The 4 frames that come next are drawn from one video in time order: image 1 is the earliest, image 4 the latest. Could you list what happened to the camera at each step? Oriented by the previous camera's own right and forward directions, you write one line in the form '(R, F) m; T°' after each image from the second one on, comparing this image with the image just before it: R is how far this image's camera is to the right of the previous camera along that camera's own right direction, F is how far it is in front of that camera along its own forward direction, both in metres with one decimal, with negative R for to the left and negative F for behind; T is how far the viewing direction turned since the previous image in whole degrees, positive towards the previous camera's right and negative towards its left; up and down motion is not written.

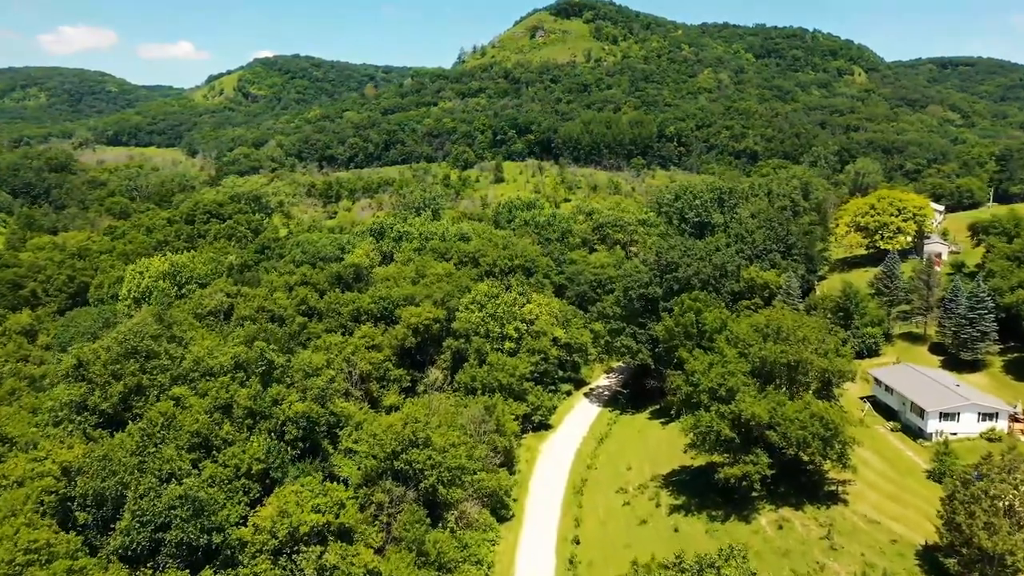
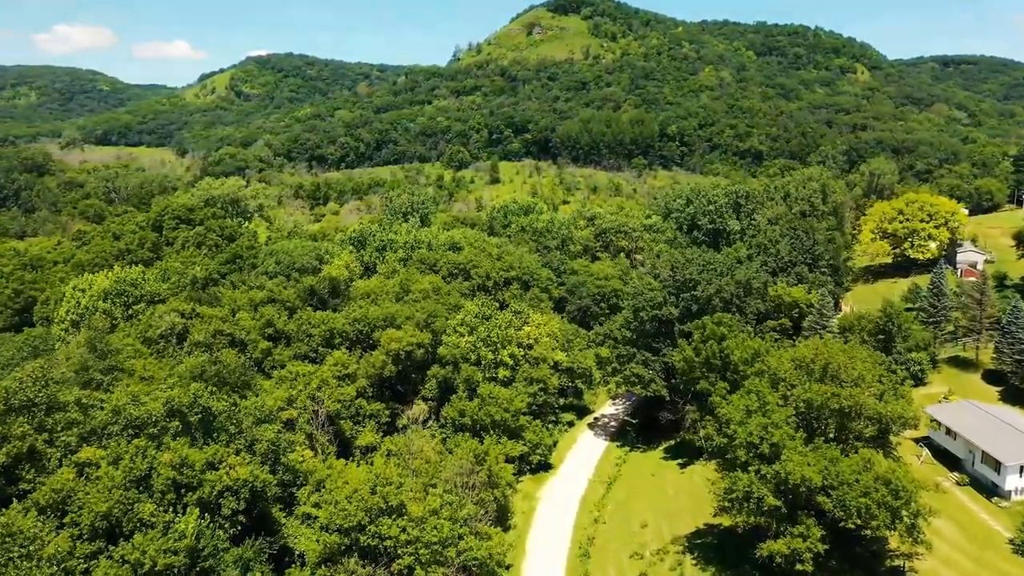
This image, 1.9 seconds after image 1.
(+0.2, +8.1) m; 0°
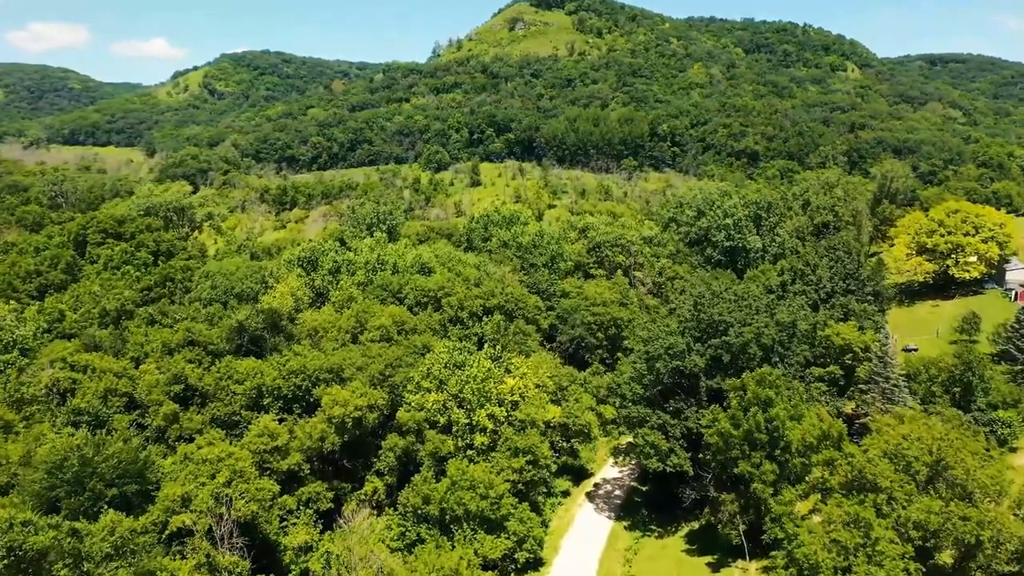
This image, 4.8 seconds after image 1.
(+0.3, +12.5) m; +1°
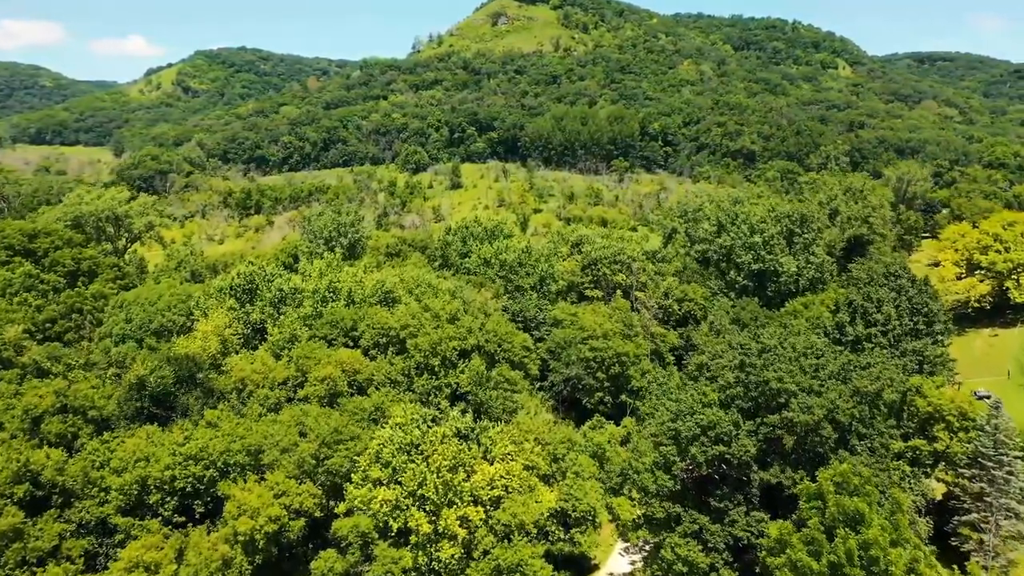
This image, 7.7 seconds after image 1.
(+0.2, +12.0) m; +1°
